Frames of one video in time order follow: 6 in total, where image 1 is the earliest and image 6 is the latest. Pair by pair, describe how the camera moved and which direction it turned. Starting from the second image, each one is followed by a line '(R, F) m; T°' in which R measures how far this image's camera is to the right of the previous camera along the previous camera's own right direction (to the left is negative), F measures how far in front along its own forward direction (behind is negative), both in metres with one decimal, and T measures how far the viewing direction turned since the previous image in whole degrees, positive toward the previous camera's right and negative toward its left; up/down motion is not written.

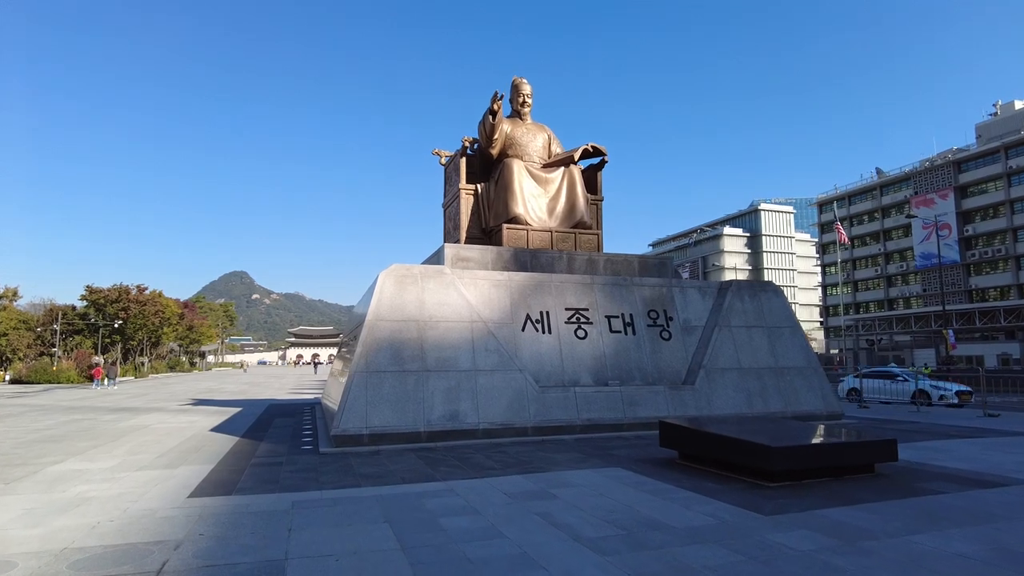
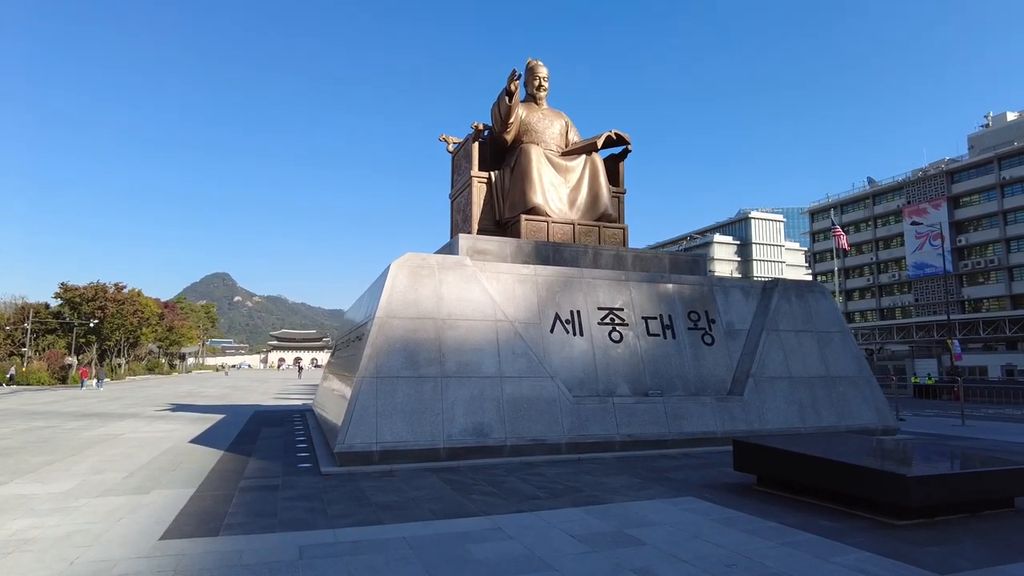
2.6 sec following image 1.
(-0.7, +1.3) m; +1°
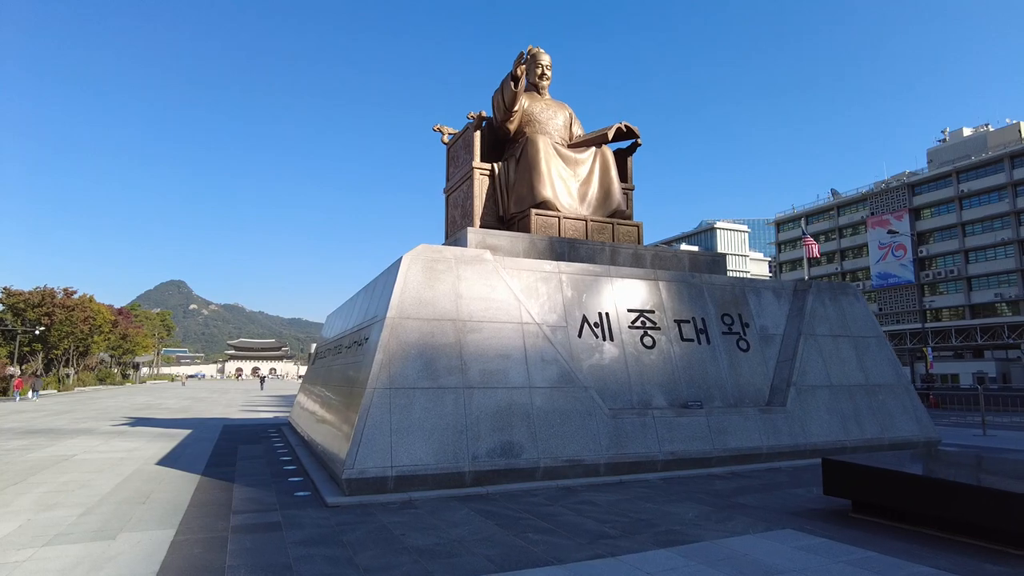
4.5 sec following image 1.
(-0.8, +1.1) m; +3°
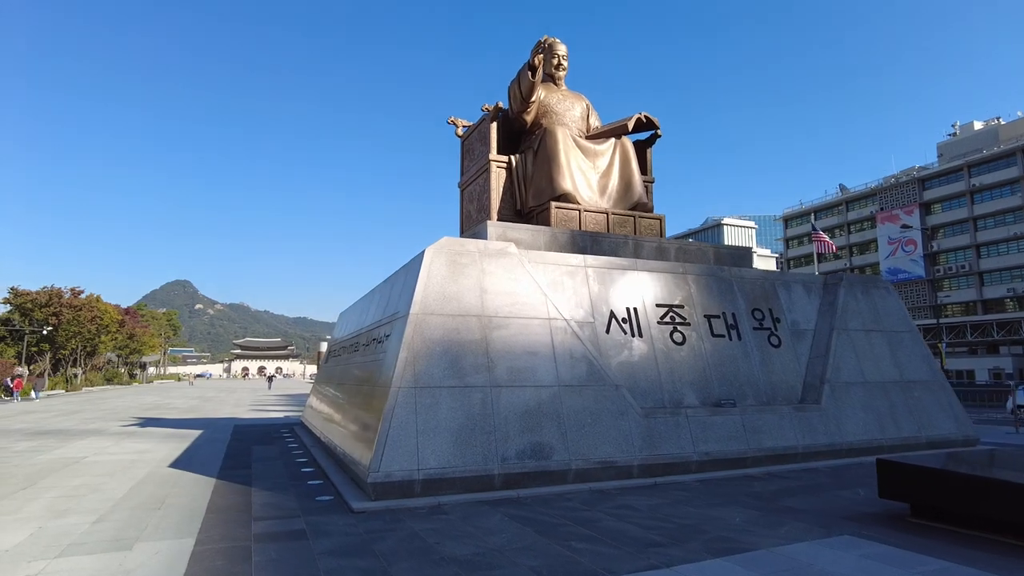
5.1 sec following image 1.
(-0.3, +0.3) m; 0°
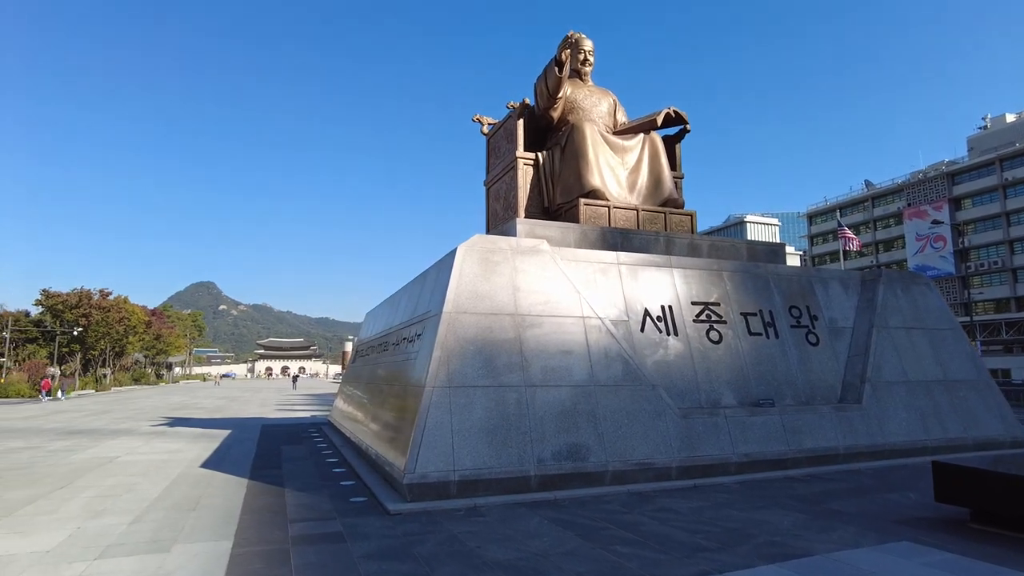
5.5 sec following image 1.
(-0.2, +0.1) m; -2°
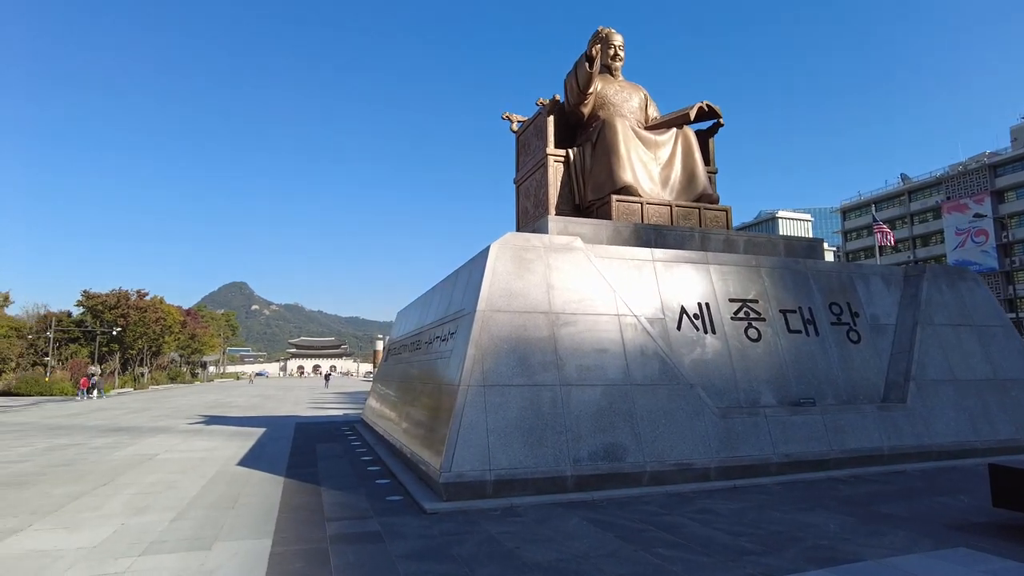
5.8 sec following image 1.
(-0.1, +0.1) m; -2°
